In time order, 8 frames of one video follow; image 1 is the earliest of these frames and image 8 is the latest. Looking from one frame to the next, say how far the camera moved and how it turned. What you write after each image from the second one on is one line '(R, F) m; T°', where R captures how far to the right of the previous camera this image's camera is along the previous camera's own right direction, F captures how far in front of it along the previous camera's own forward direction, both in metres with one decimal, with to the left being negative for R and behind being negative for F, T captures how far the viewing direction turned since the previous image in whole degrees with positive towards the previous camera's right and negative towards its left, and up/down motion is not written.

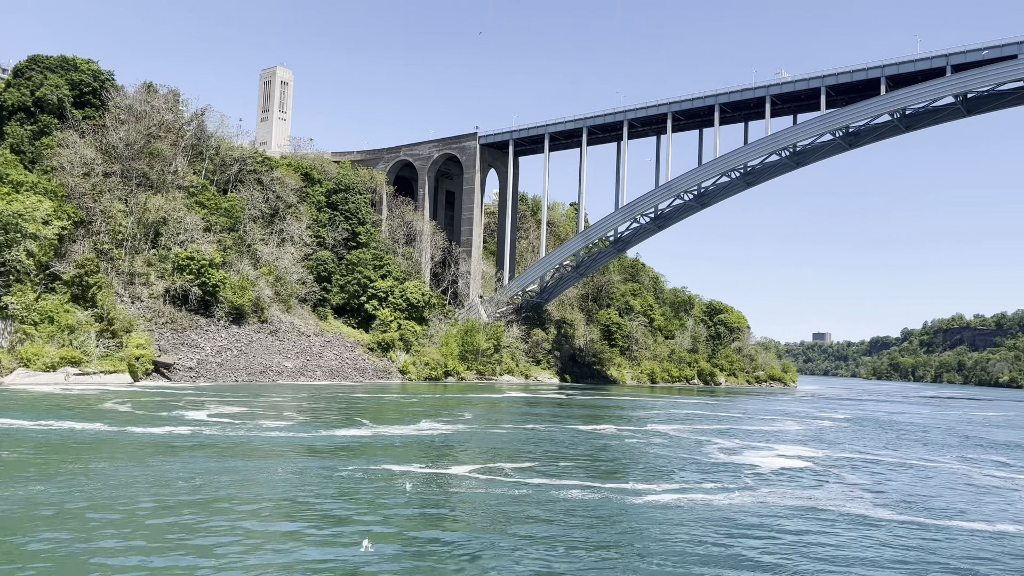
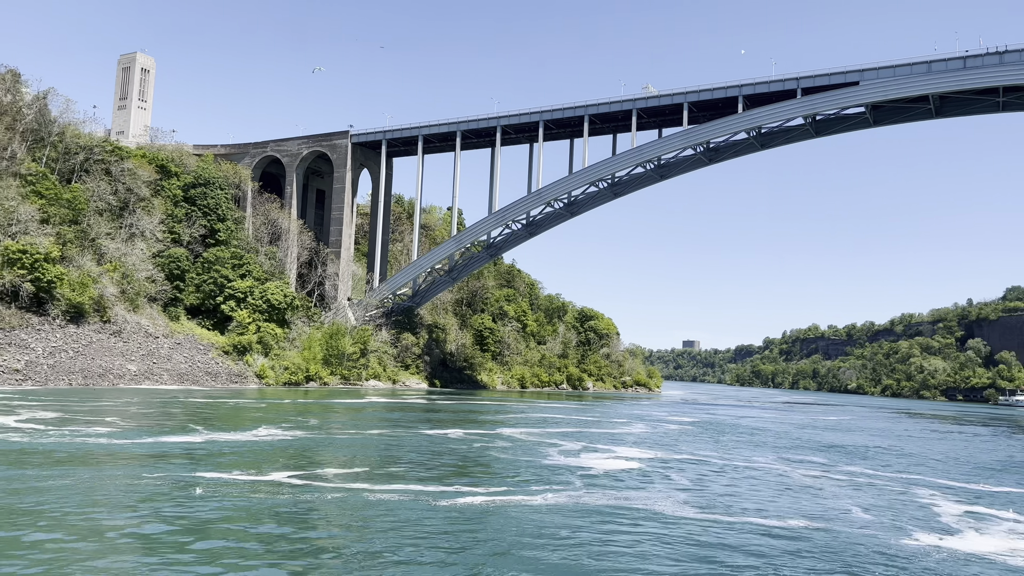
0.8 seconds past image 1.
(+0.8, +0.2) m; +8°
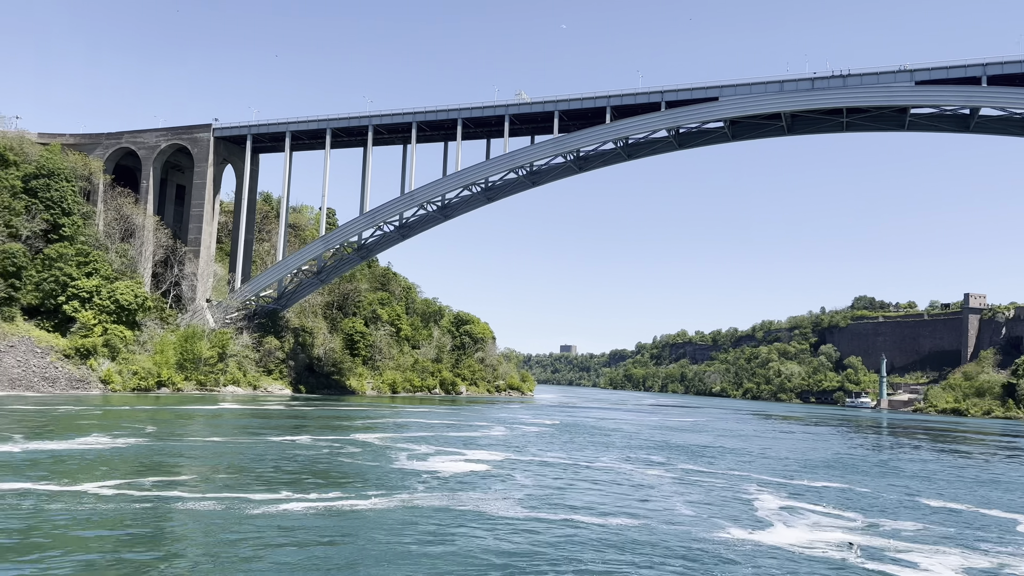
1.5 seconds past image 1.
(+0.6, +0.1) m; +8°
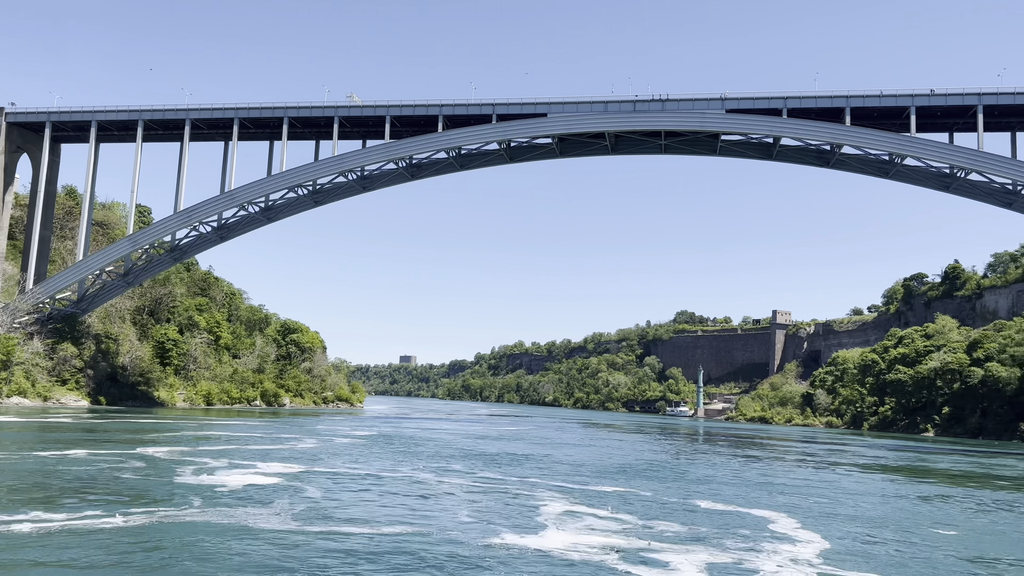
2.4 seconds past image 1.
(+0.8, +0.2) m; +11°
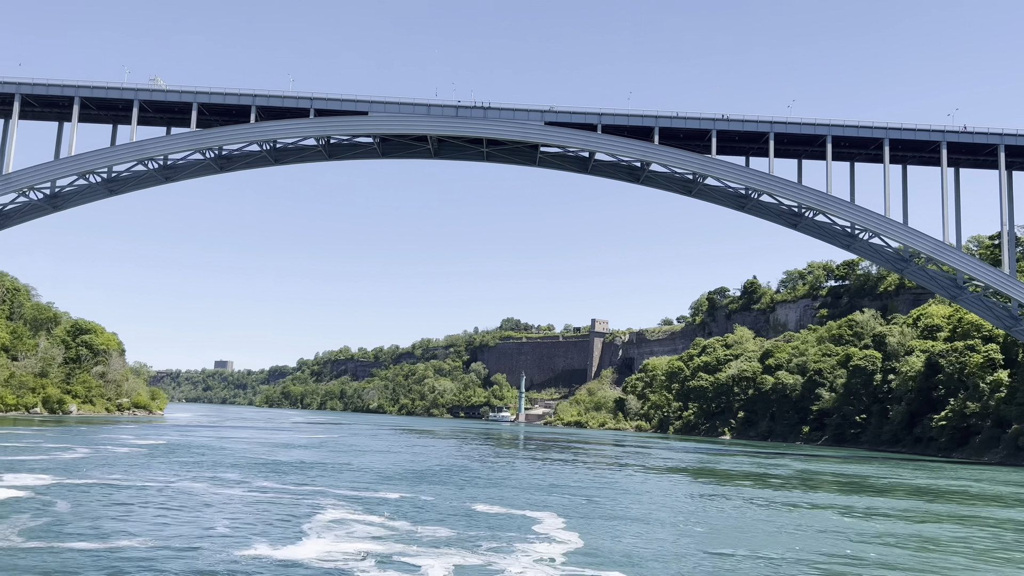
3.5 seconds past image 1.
(+0.7, +0.2) m; +12°
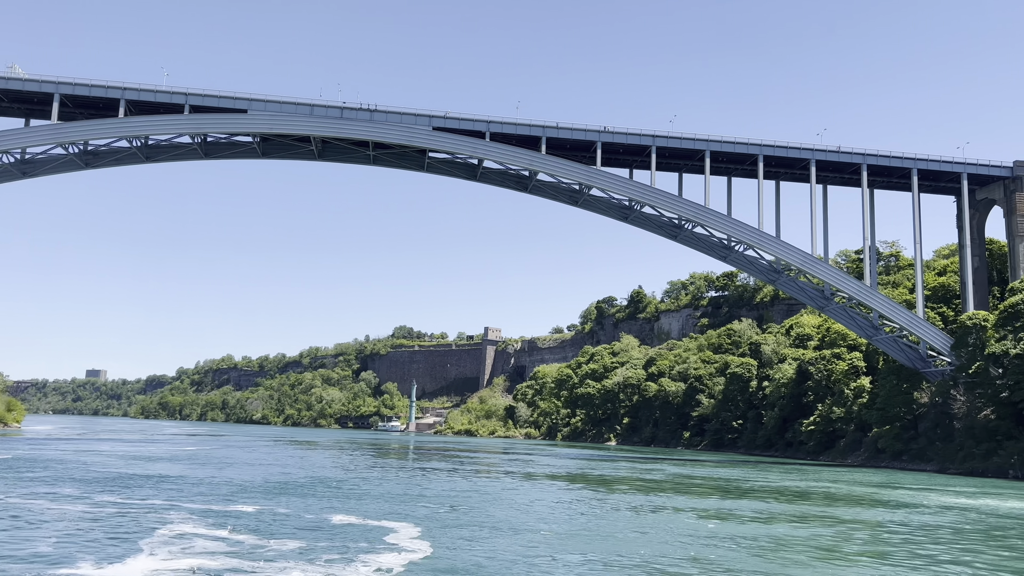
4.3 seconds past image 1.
(+0.4, +0.2) m; +7°
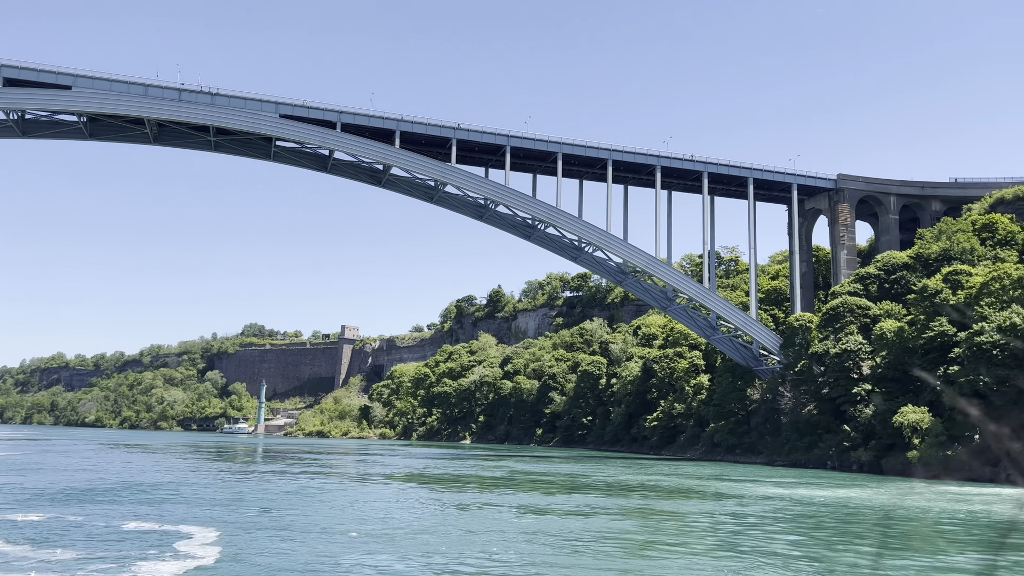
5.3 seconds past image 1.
(+0.6, +0.2) m; +9°
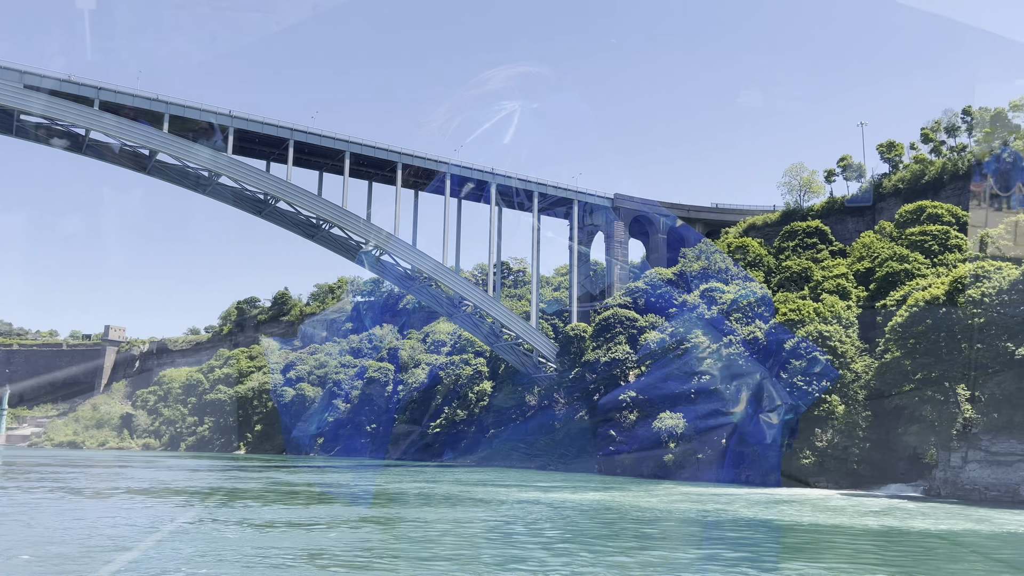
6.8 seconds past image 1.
(+0.8, +0.3) m; +14°
